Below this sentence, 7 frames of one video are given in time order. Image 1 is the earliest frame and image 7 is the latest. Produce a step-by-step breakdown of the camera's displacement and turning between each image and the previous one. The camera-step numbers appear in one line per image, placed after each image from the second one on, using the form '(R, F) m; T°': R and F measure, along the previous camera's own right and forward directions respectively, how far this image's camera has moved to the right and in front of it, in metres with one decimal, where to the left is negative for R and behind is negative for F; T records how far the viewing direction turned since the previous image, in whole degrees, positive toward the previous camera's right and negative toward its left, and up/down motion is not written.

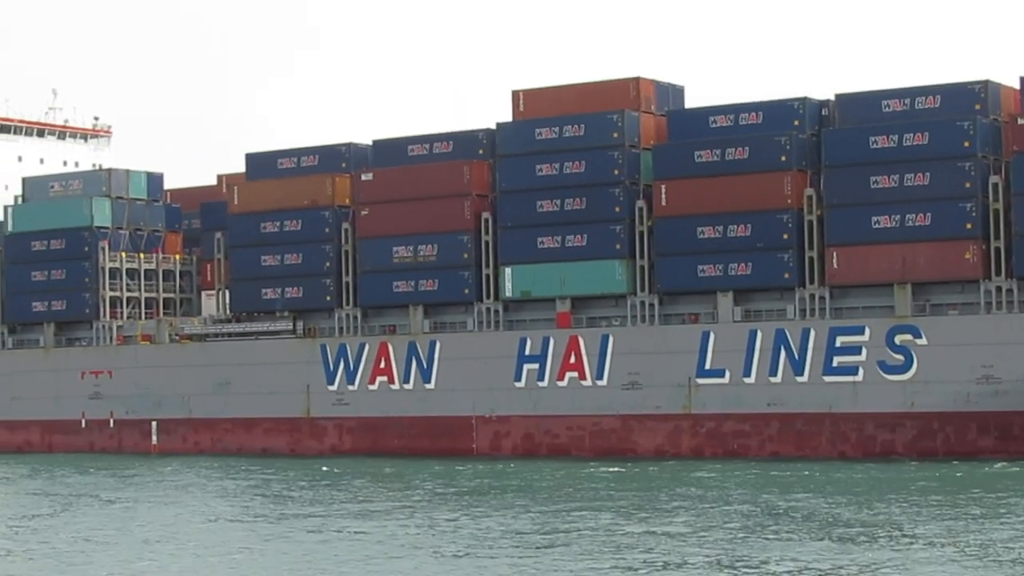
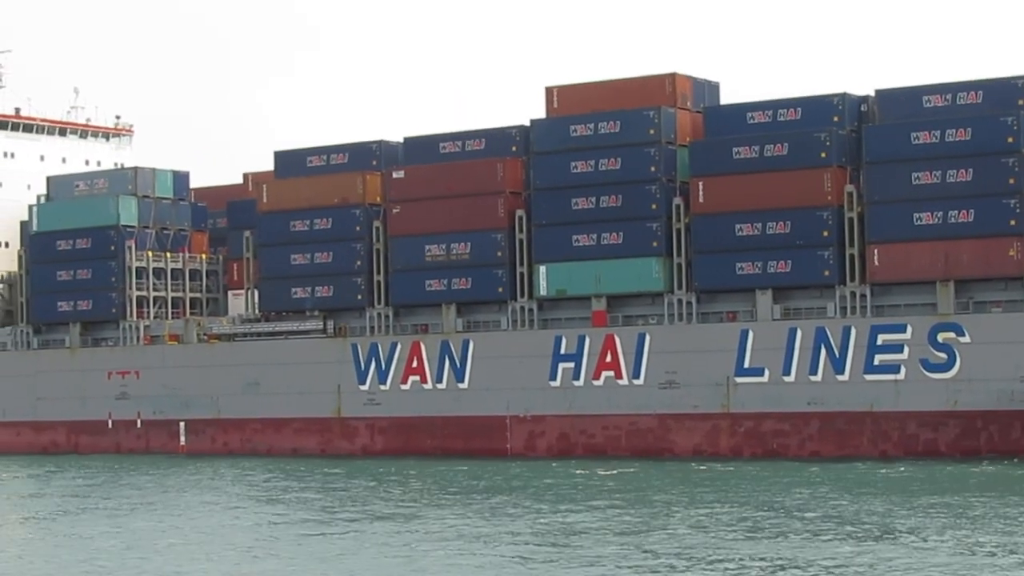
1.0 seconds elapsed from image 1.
(-0.8, +0.3) m; 0°
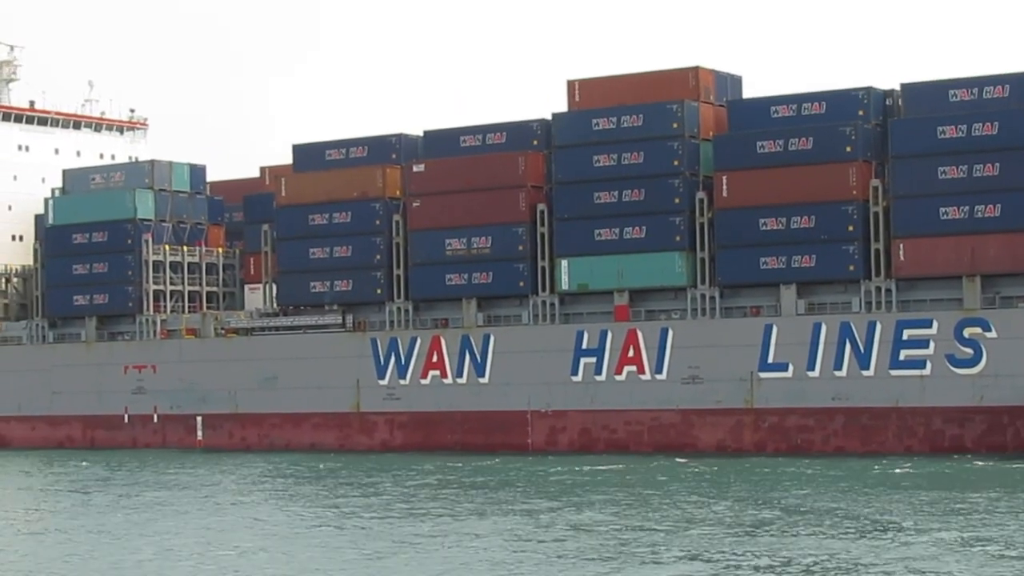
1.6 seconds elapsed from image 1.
(-0.5, +0.2) m; 0°
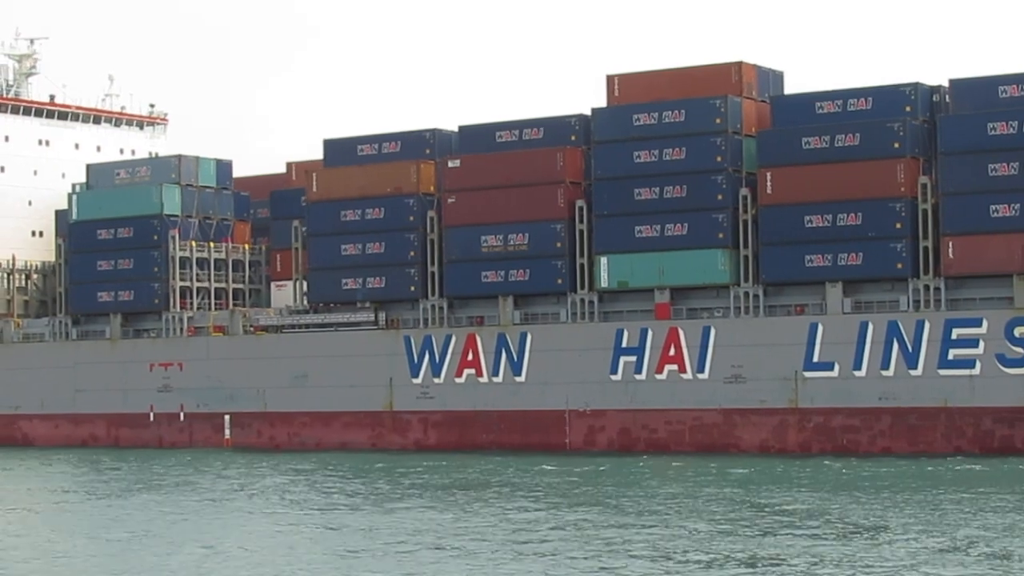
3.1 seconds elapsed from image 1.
(-1.2, +0.5) m; 0°
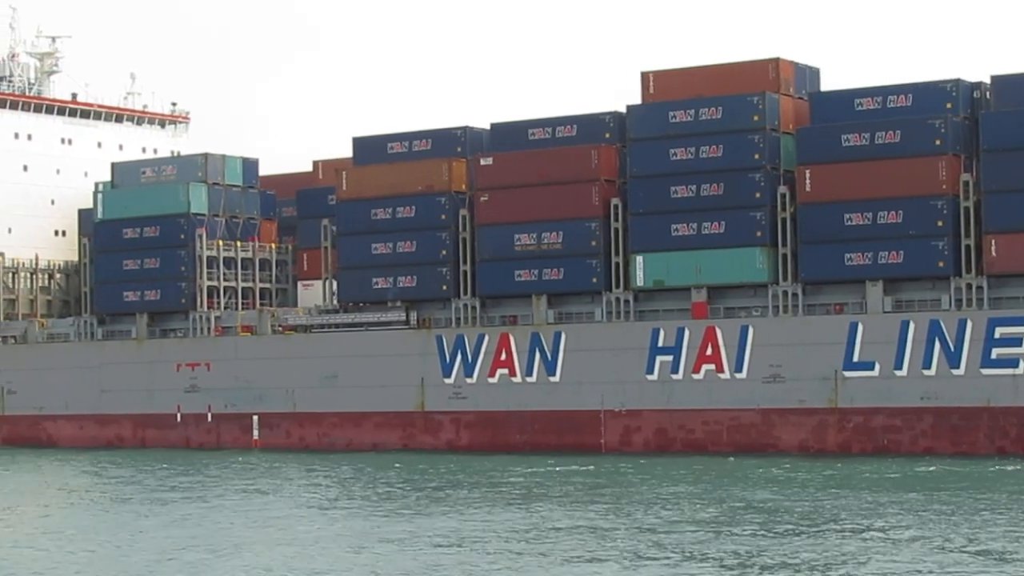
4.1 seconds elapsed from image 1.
(-0.8, +0.3) m; 0°
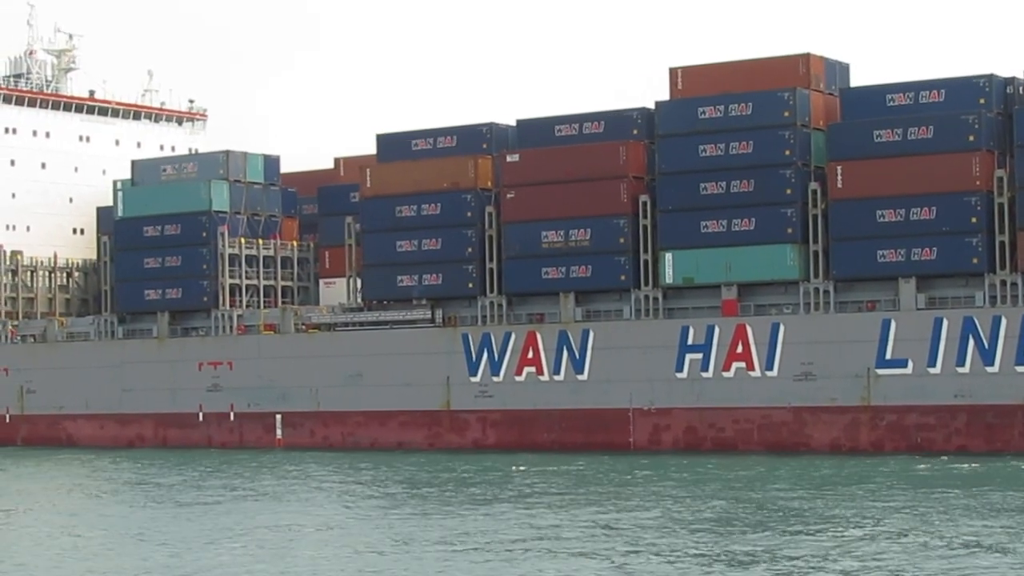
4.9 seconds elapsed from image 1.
(-0.7, +0.3) m; 0°
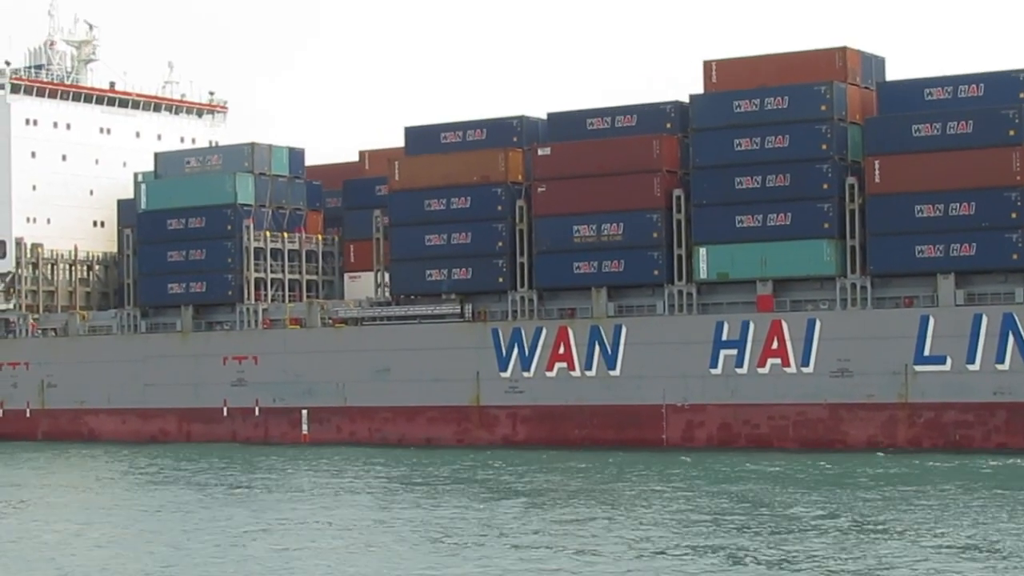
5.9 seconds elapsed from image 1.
(-0.8, +0.3) m; 0°
